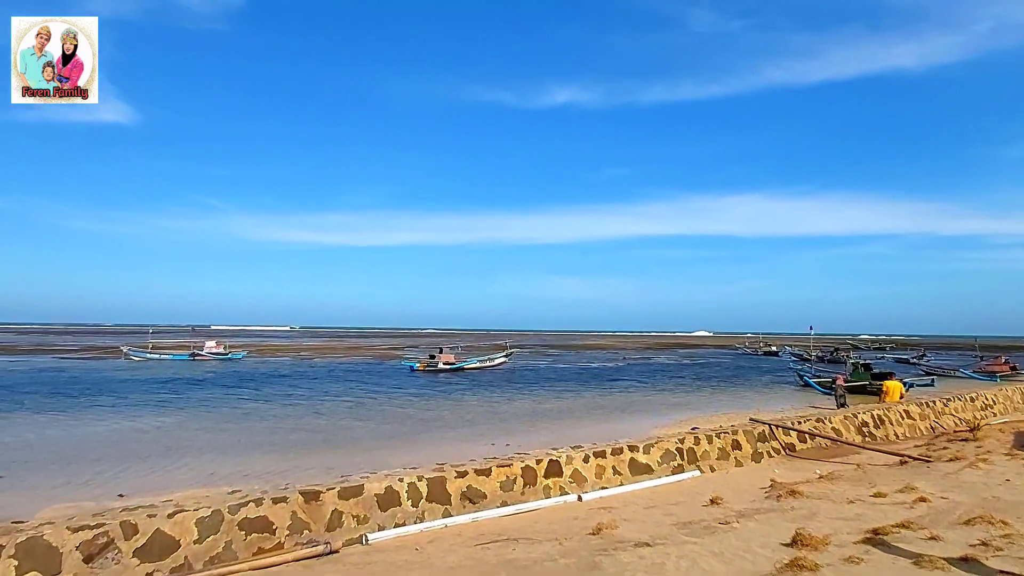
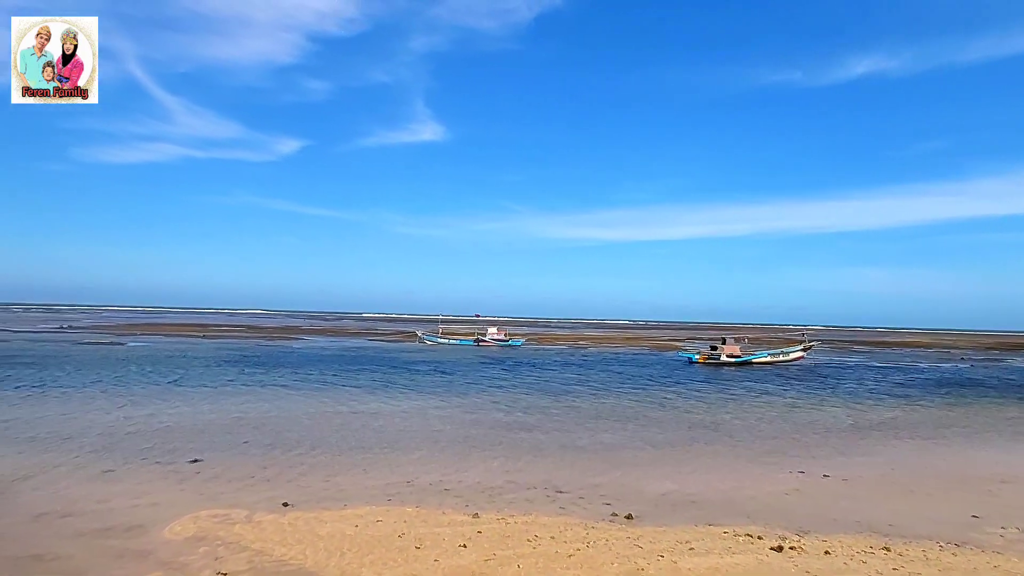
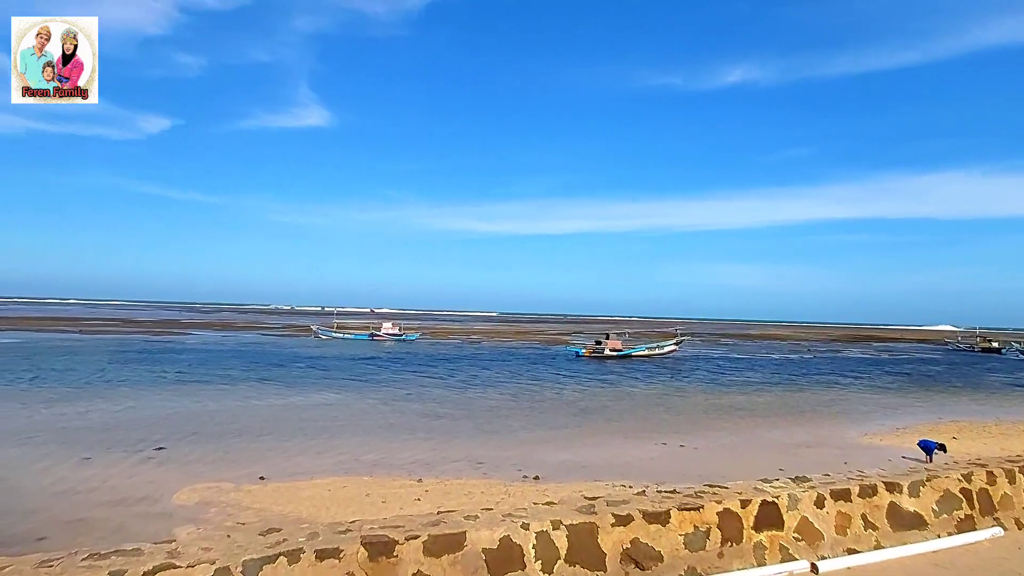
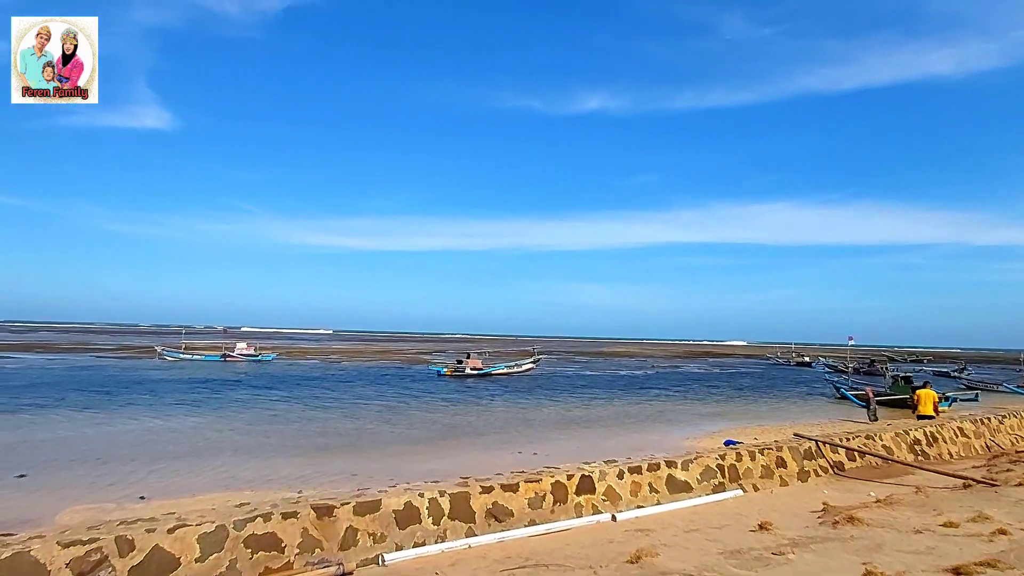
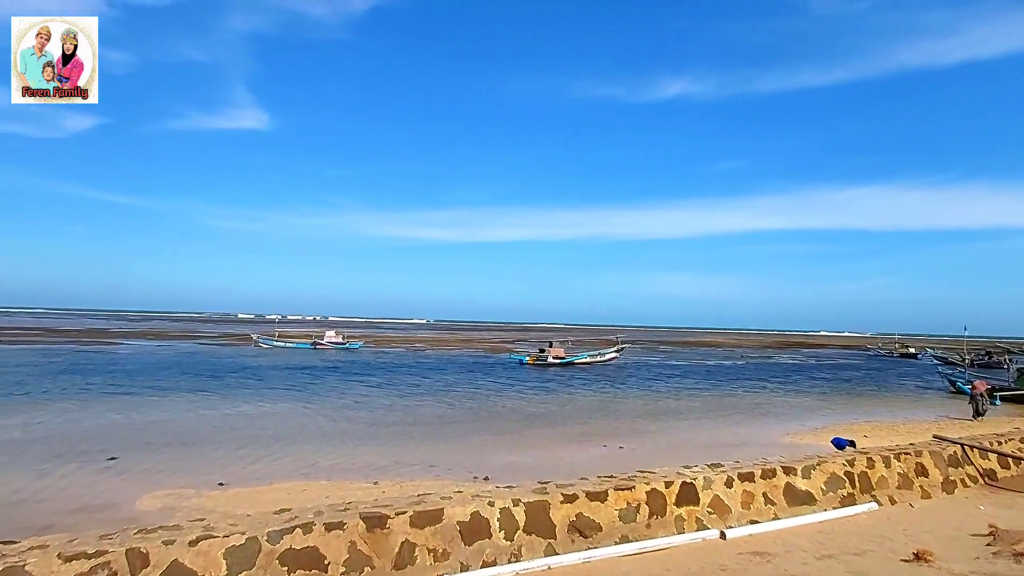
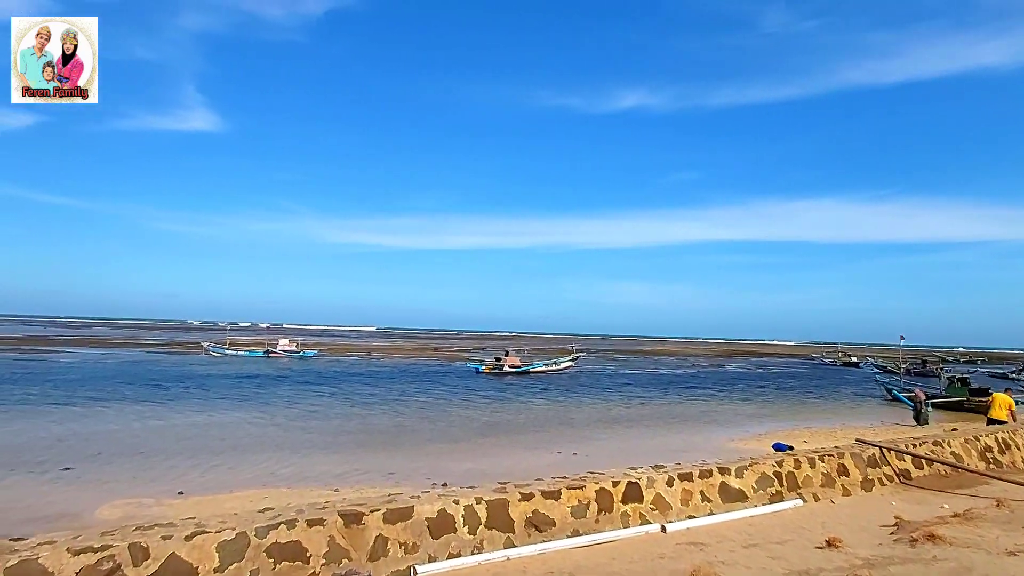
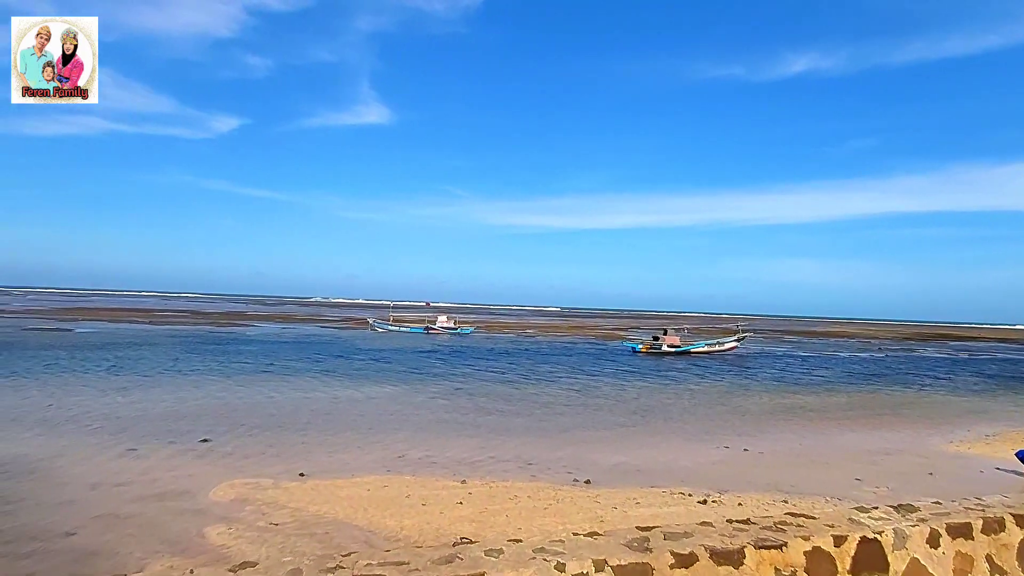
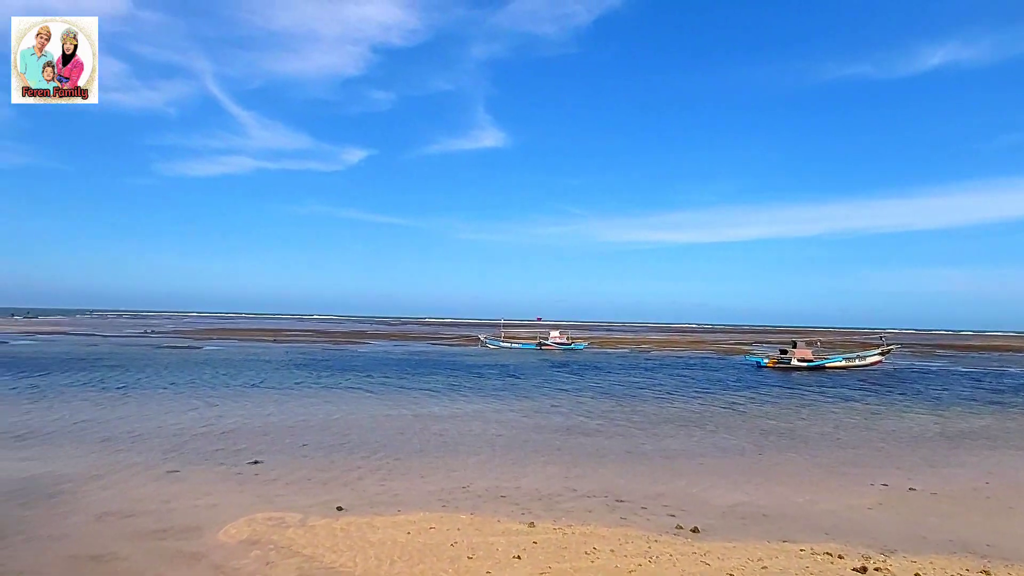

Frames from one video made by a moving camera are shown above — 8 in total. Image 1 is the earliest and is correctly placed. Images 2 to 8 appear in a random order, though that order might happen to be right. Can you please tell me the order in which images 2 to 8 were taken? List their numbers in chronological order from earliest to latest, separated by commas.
4, 6, 5, 3, 7, 2, 8
